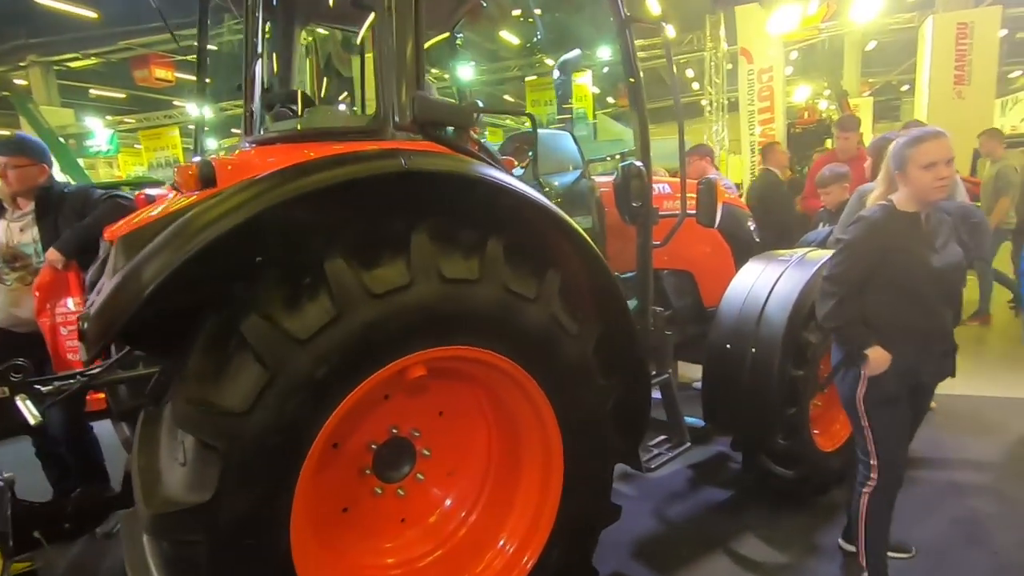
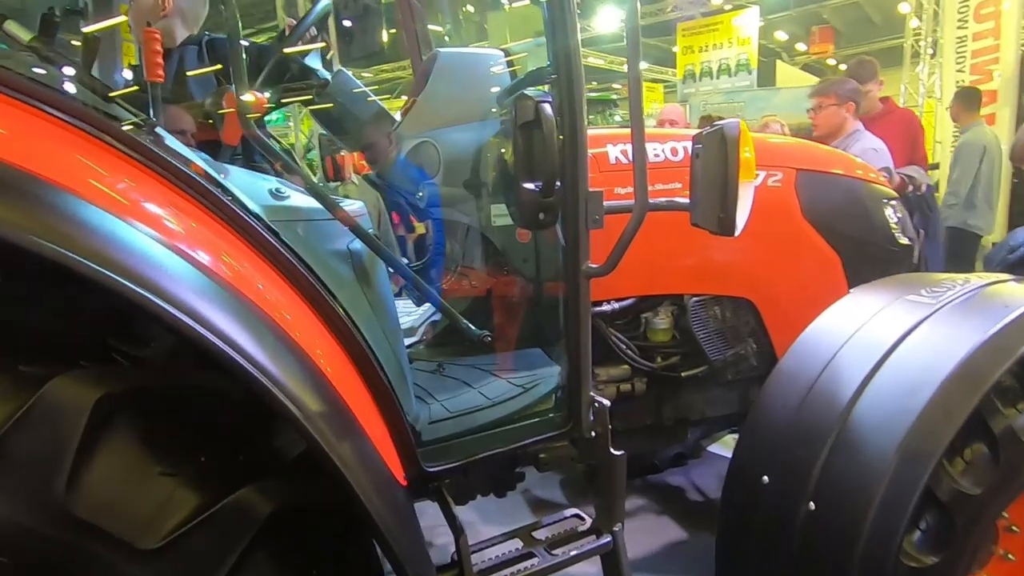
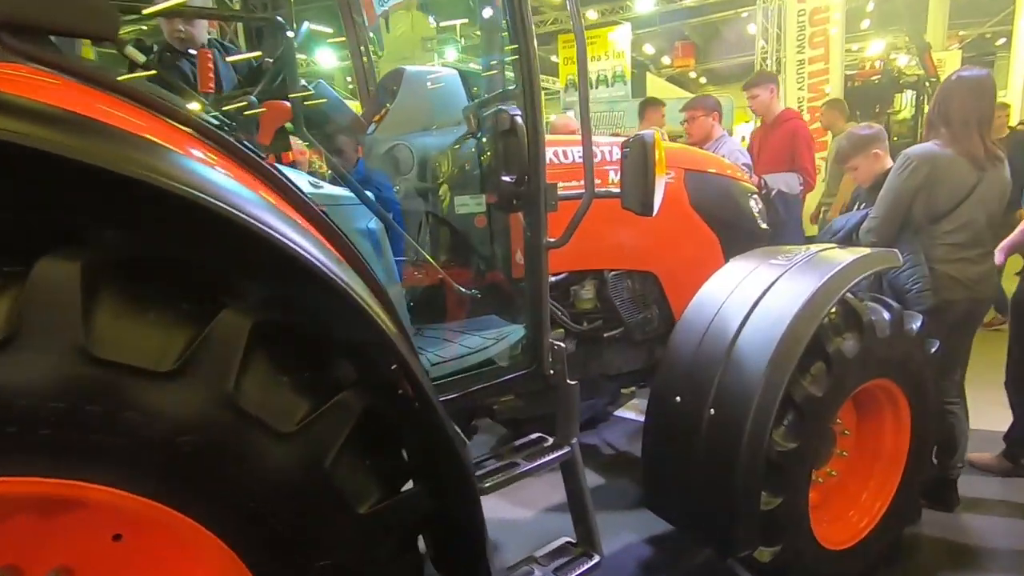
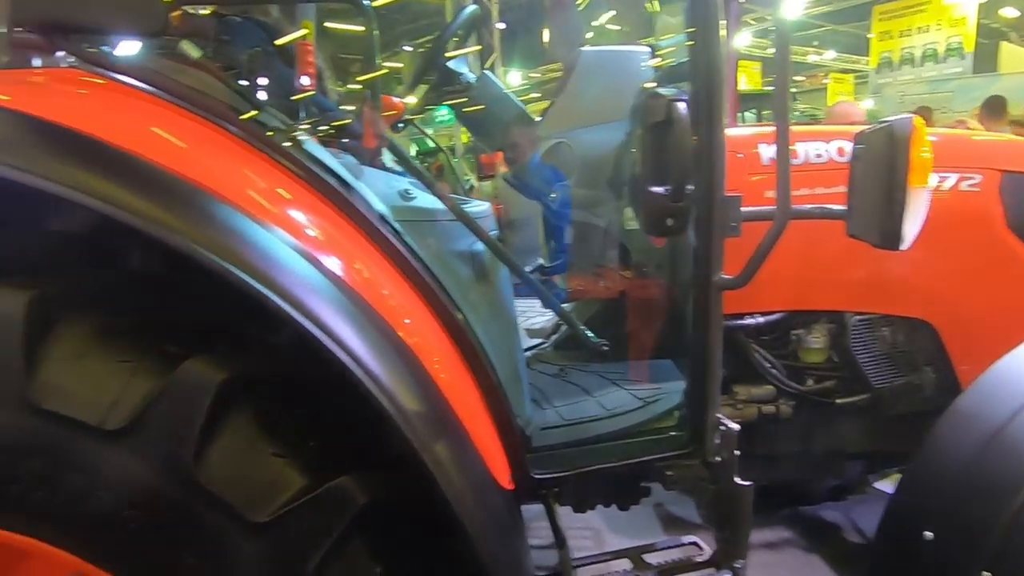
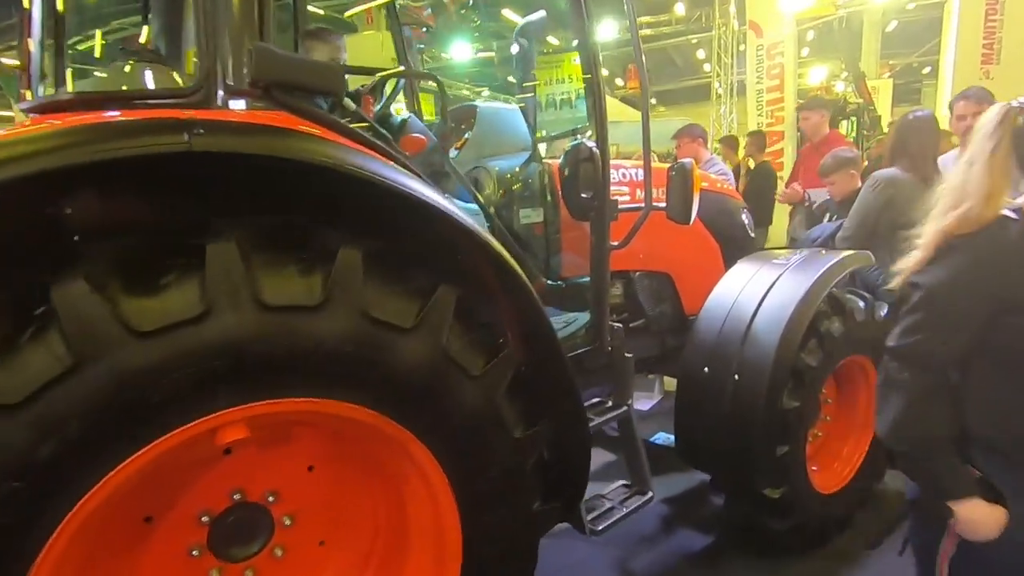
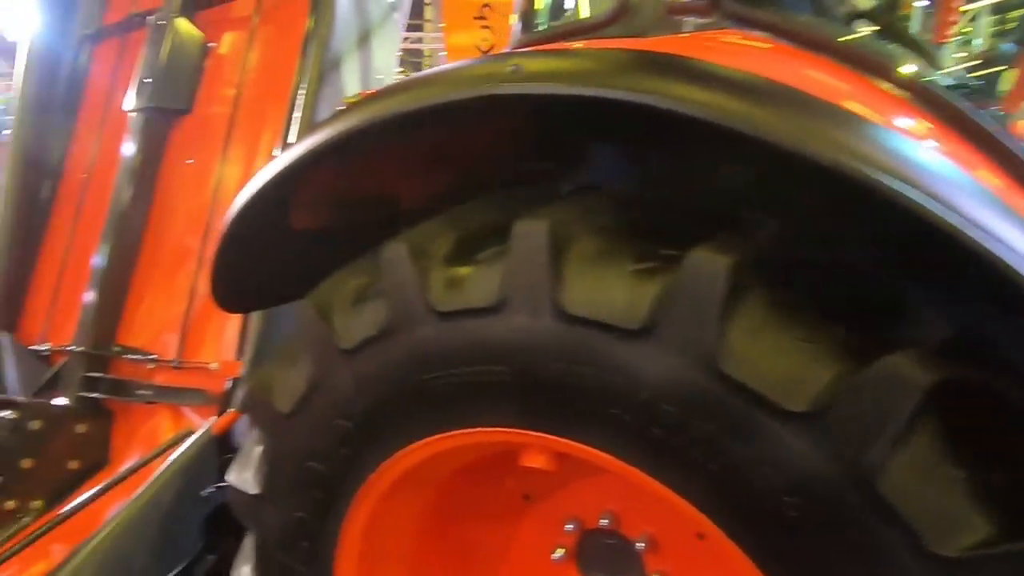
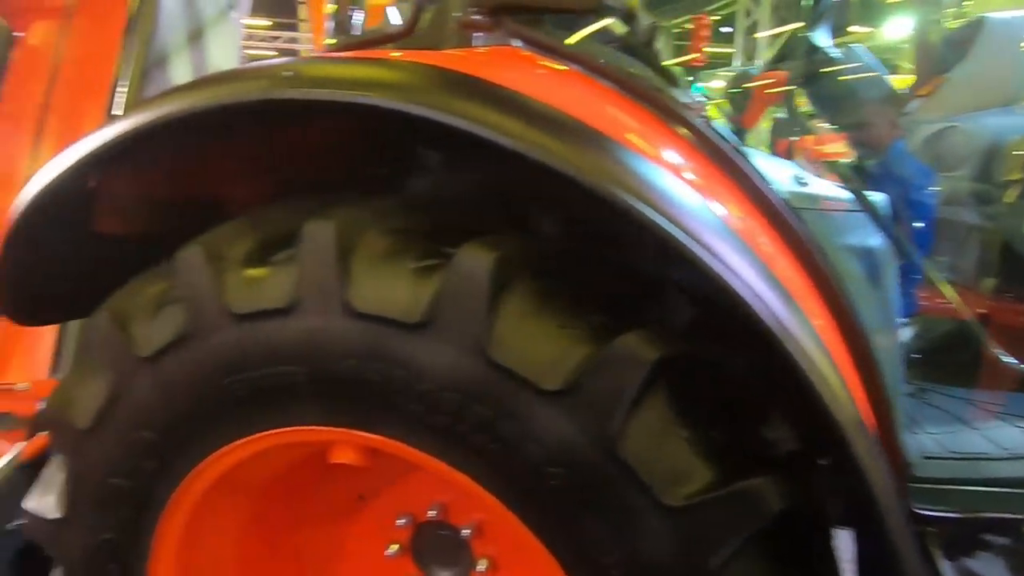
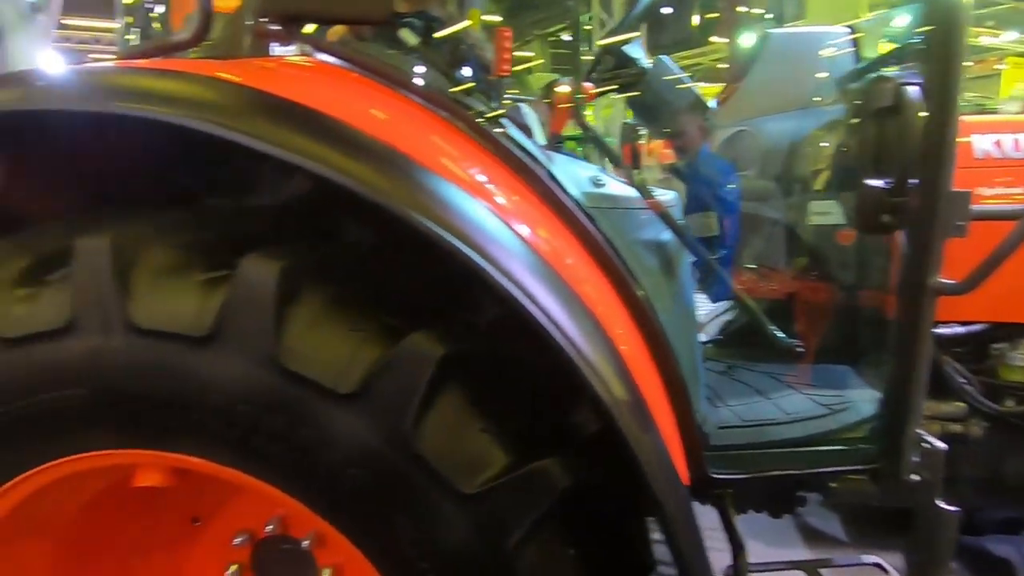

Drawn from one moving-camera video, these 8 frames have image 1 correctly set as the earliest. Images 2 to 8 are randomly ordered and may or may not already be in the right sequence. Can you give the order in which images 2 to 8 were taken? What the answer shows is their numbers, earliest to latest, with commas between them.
5, 3, 2, 4, 8, 7, 6
